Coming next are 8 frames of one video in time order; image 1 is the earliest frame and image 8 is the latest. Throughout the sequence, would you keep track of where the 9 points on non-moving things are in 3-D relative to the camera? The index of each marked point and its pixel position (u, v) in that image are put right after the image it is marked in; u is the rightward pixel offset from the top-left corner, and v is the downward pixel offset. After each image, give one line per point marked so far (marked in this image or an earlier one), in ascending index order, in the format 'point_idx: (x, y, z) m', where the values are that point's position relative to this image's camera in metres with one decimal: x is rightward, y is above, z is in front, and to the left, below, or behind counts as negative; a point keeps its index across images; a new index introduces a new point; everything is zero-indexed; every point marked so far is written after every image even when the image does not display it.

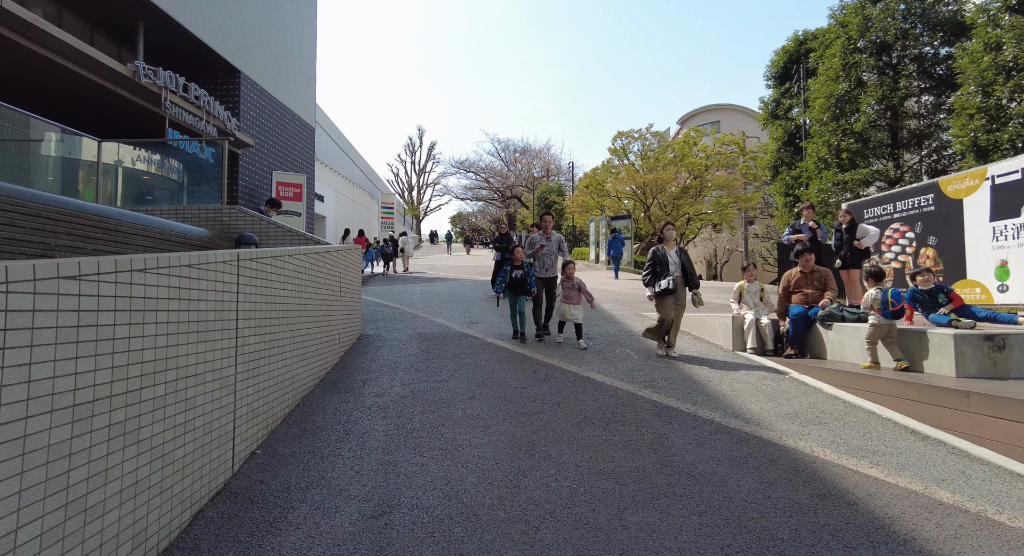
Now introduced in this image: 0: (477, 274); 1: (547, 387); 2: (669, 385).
0: (-1.4, +0.1, +18.1) m
1: (+0.4, -1.2, +4.7) m
2: (+1.7, -1.2, +4.8) m
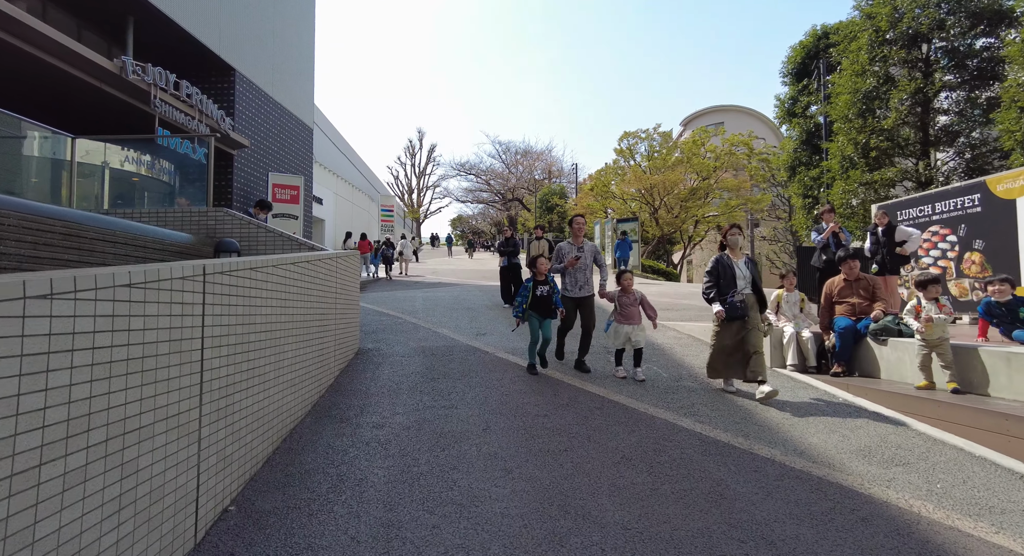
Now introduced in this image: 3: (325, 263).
0: (-1.3, 0.0, +17.5) m
1: (+0.5, -1.3, +4.1) m
2: (+1.9, -1.3, +4.2) m
3: (-2.1, +0.1, +4.9) m
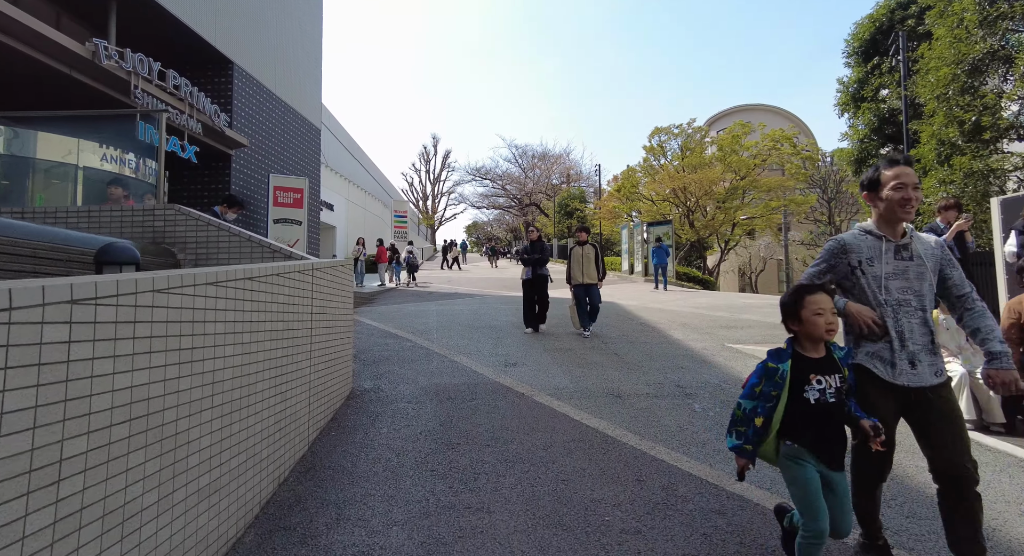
0: (-0.4, -0.4, +16.0) m
1: (+0.9, -1.4, +2.4) m
2: (+2.3, -1.4, +2.5) m
3: (-1.6, 0.0, +3.4) m
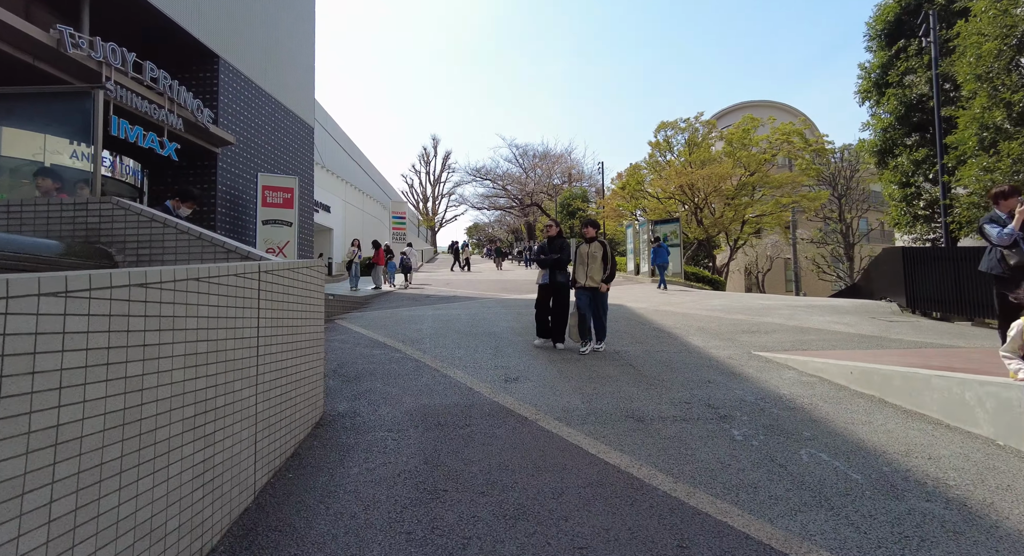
0: (-0.4, -0.5, +15.2) m
1: (+0.9, -1.4, +1.7) m
2: (+2.3, -1.4, +1.7) m
3: (-1.7, -0.1, +2.6) m
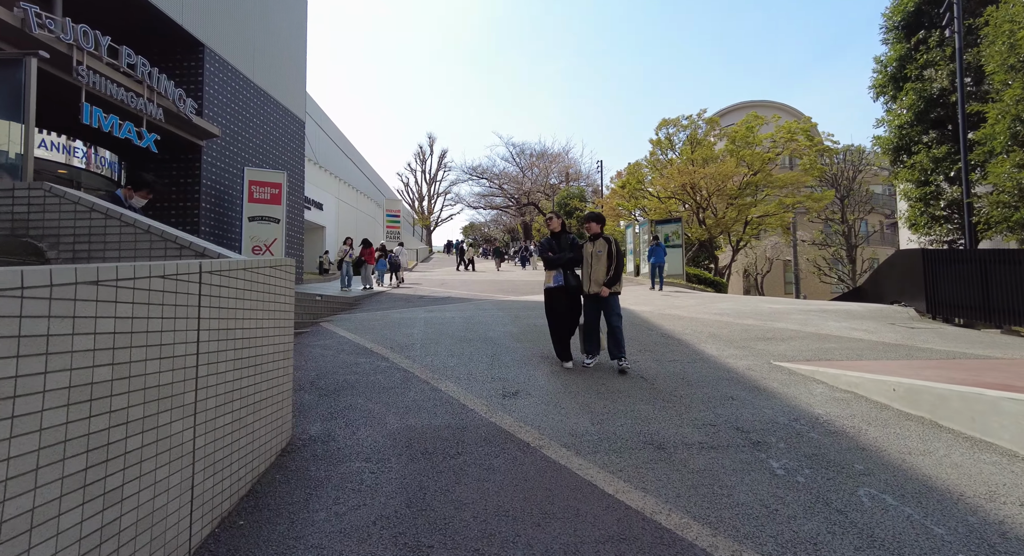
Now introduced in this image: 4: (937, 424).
0: (-0.5, -0.5, +14.7) m
1: (+1.0, -1.4, +1.1) m
2: (+2.3, -1.4, +1.2) m
3: (-1.6, -0.1, +2.1) m
4: (+3.5, -1.2, +3.6) m
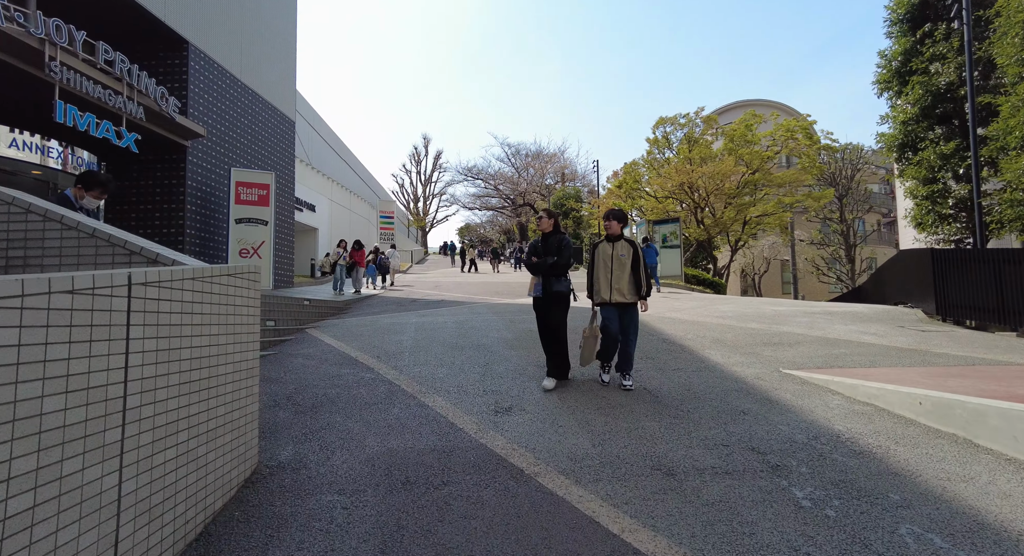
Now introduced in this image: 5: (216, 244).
0: (-0.6, -0.6, +14.3) m
1: (+0.9, -1.5, +0.8) m
2: (+2.2, -1.5, +0.8) m
3: (-1.7, -0.1, +1.7) m
4: (+3.4, -1.2, +3.3) m
5: (-9.0, +1.0, +13.5) m
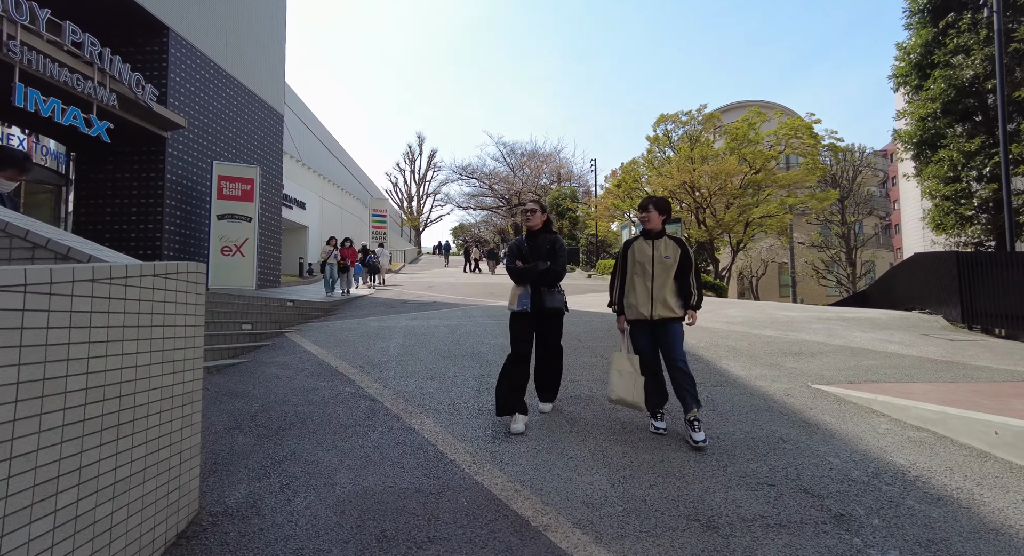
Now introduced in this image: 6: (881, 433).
0: (-0.8, -0.6, +13.7) m
1: (+1.0, -1.5, +0.2) m
2: (+2.3, -1.5, +0.2) m
3: (-1.6, -0.1, +1.1) m
4: (+3.4, -1.3, +2.7) m
5: (-9.1, +1.1, +12.8) m
6: (+3.0, -1.3, +3.6) m
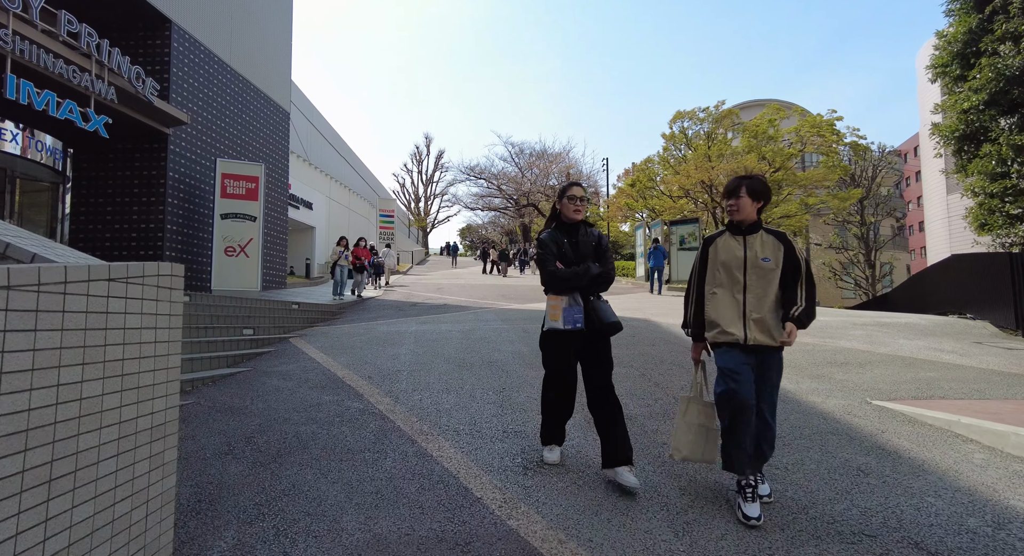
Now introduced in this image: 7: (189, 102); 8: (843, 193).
0: (-0.4, -0.6, +13.2) m
1: (+1.1, -1.5, -0.3) m
2: (+2.5, -1.5, -0.3) m
3: (-1.4, -0.2, +0.6) m
4: (+3.7, -1.3, +2.2) m
5: (-8.7, +1.0, +12.4) m
6: (+3.3, -1.3, +3.1) m
7: (-8.6, +4.7, +11.7) m
8: (+14.5, +3.7, +19.4) m
